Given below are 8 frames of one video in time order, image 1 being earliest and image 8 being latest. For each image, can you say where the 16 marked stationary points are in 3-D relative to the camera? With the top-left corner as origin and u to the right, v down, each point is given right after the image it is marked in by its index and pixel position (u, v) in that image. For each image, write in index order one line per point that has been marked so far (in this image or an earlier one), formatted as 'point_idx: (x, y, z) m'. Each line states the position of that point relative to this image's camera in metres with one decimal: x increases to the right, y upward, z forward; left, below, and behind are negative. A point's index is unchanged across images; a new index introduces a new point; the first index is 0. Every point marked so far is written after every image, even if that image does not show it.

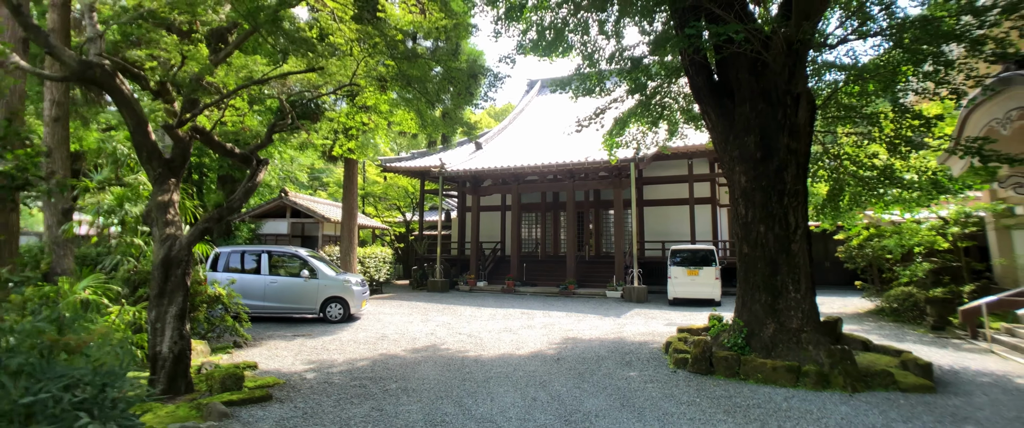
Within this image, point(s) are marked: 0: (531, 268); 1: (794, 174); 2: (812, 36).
0: (+0.4, -1.8, +16.6) m
1: (+3.2, +0.4, +5.3) m
2: (+3.3, +1.9, +5.0) m
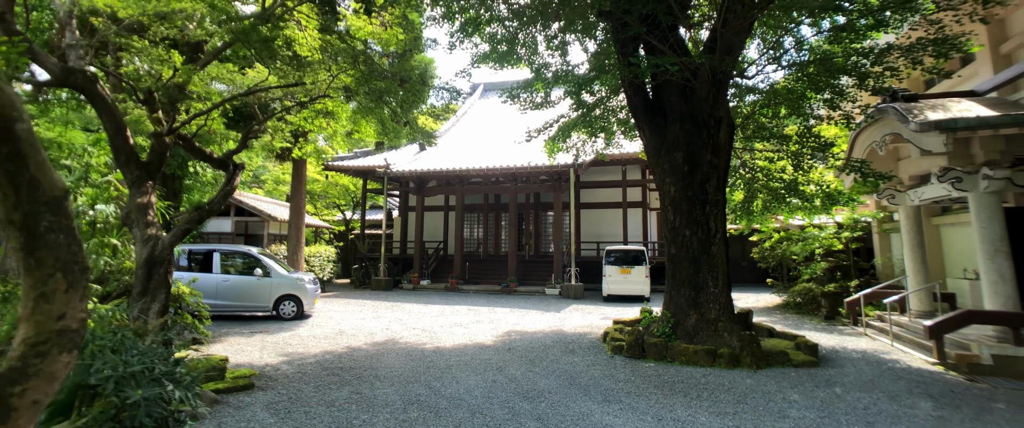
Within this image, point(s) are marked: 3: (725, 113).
0: (-1.6, -1.8, +17.0) m
1: (+2.7, +0.4, +6.3) m
2: (+2.8, +1.9, +6.0) m
3: (+2.8, +1.3, +6.3) m
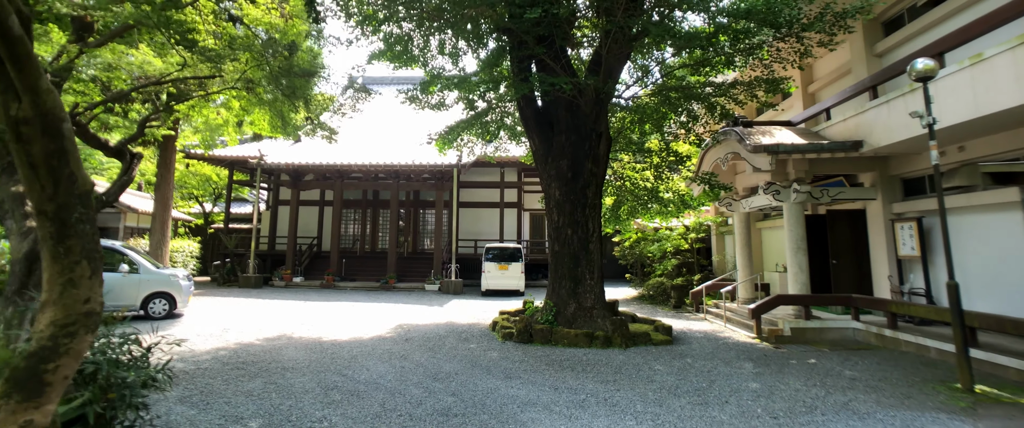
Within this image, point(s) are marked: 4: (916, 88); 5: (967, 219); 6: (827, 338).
0: (-5.7, -1.7, +16.6) m
1: (+1.3, +0.3, +7.3) m
2: (+1.5, +1.8, +7.1) m
3: (+1.4, +1.3, +7.3) m
4: (+4.7, +1.5, +5.5) m
5: (+5.5, -0.1, +5.7) m
6: (+4.6, -1.8, +6.9) m
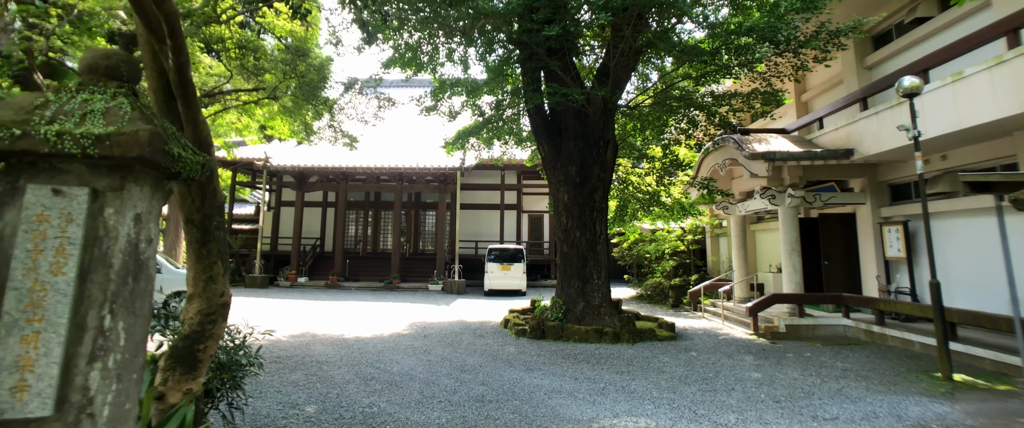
0: (-5.6, -1.7, +16.9) m
1: (+1.4, +0.3, +7.7) m
2: (+1.7, +1.8, +7.5) m
3: (+1.6, +1.2, +7.7) m
4: (+4.9, +1.4, +5.9) m
5: (+5.7, -0.1, +6.2) m
6: (+4.7, -1.9, +7.3) m
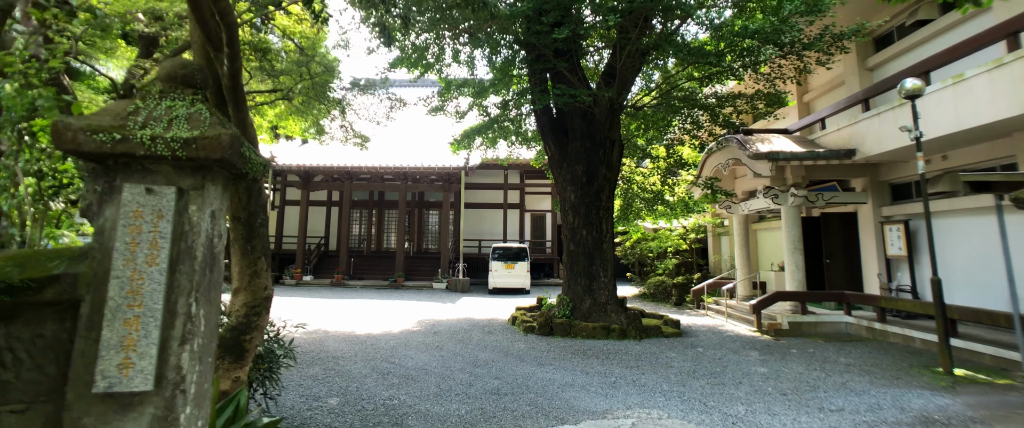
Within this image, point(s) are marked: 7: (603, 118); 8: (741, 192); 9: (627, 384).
0: (-5.5, -1.7, +17.0) m
1: (+1.5, +0.3, +7.8) m
2: (+1.8, +1.8, +7.6) m
3: (+1.7, +1.3, +7.8) m
4: (+5.0, +1.4, +6.0) m
5: (+5.8, -0.1, +6.3) m
6: (+4.9, -1.8, +7.4) m
7: (+1.5, +1.5, +7.6) m
8: (+5.0, +0.5, +10.3) m
9: (+1.0, -1.5, +4.2) m
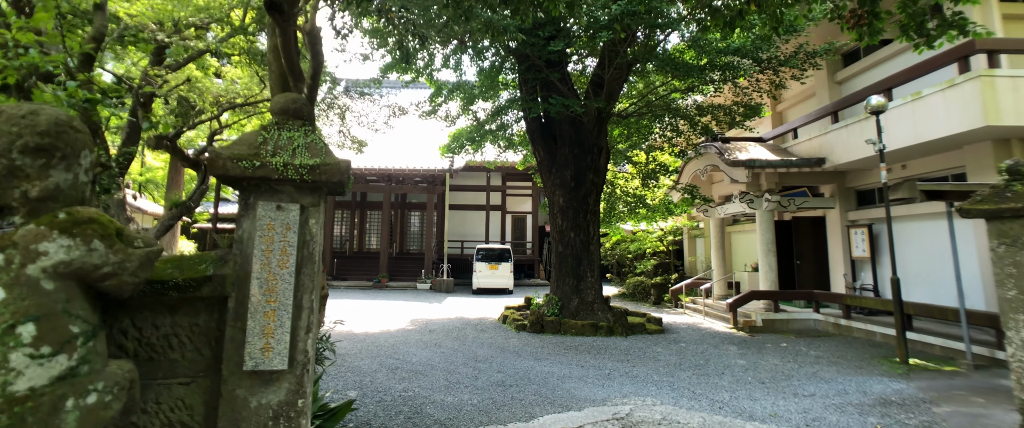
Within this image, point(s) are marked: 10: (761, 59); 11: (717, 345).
0: (-6.1, -1.7, +17.0) m
1: (+1.4, +0.2, +8.2) m
2: (+1.7, +1.7, +8.0) m
3: (+1.6, +1.2, +8.2) m
4: (+5.0, +1.3, +6.6) m
5: (+5.7, -0.2, +6.9) m
6: (+4.7, -1.9, +8.0) m
7: (+1.3, +1.5, +8.0) m
8: (+4.7, +0.4, +10.9) m
9: (+1.0, -1.5, +4.5) m
10: (+3.8, +2.4, +7.2) m
11: (+2.7, -1.7, +6.3) m
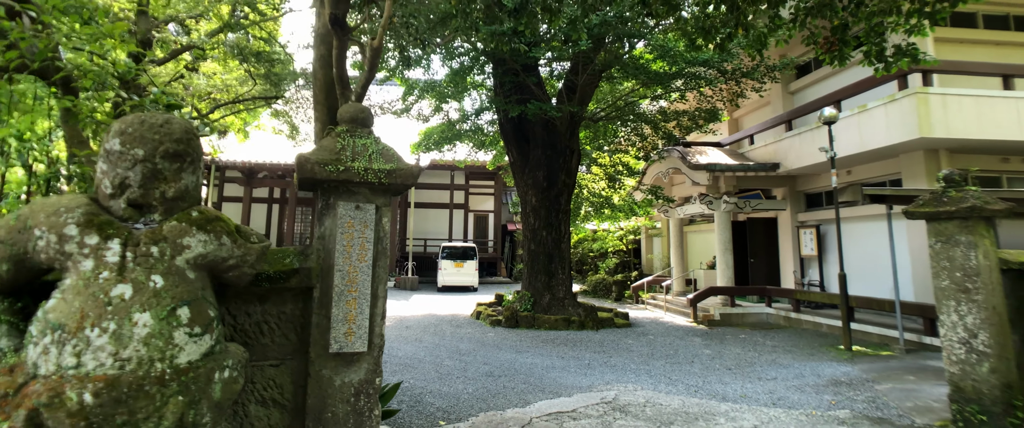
0: (-7.3, -1.6, +16.7) m
1: (+1.0, +0.3, +8.5) m
2: (+1.3, +1.7, +8.3) m
3: (+1.1, +1.2, +8.5) m
4: (+4.6, +1.3, +7.2) m
5: (+5.4, -0.2, +7.6) m
6: (+4.3, -1.9, +8.6) m
7: (+0.9, +1.5, +8.3) m
8: (+4.0, +0.4, +11.5) m
9: (+0.9, -1.5, +4.8) m
10: (+3.4, +2.3, +7.7) m
11: (+2.4, -1.7, +6.7) m
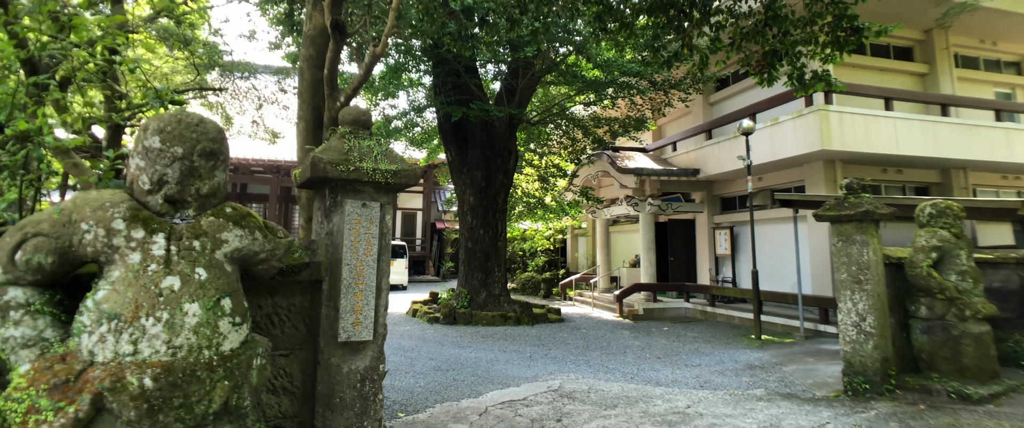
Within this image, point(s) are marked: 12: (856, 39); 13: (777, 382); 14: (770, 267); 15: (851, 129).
0: (-9.6, -1.4, +15.5) m
1: (-0.2, +0.3, +8.7) m
2: (+0.2, +1.7, +8.6) m
3: (0.0, +1.2, +8.8) m
4: (+3.7, +1.3, +8.0) m
5: (+4.3, -0.3, +8.5) m
6: (+3.1, -2.0, +9.3) m
7: (-0.2, +1.5, +8.5) m
8: (+2.4, +0.4, +12.1) m
9: (+0.3, -1.5, +5.1) m
10: (+2.4, +2.3, +8.4) m
11: (+1.5, -1.8, +7.2) m
12: (+3.0, +1.5, +4.2) m
13: (+2.2, -1.4, +4.0) m
14: (+4.4, -0.9, +8.3) m
15: (+4.6, +1.1, +6.5) m
